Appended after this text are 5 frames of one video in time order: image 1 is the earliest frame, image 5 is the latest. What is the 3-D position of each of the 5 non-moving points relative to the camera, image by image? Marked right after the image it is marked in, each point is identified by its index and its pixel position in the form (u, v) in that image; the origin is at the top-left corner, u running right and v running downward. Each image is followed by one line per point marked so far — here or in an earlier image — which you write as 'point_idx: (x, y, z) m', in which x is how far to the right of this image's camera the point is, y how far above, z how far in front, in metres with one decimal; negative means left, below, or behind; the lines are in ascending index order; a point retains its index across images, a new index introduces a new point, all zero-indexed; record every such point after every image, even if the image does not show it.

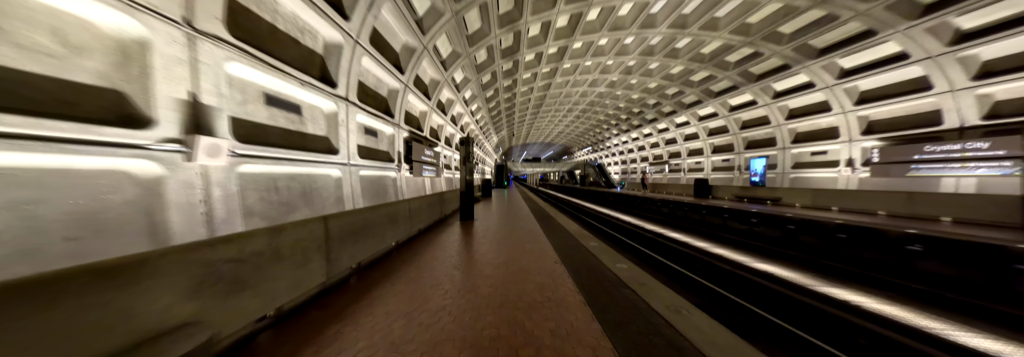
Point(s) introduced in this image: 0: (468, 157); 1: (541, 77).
0: (-1.4, +0.6, +5.5) m
1: (+1.8, +6.5, +11.7) m
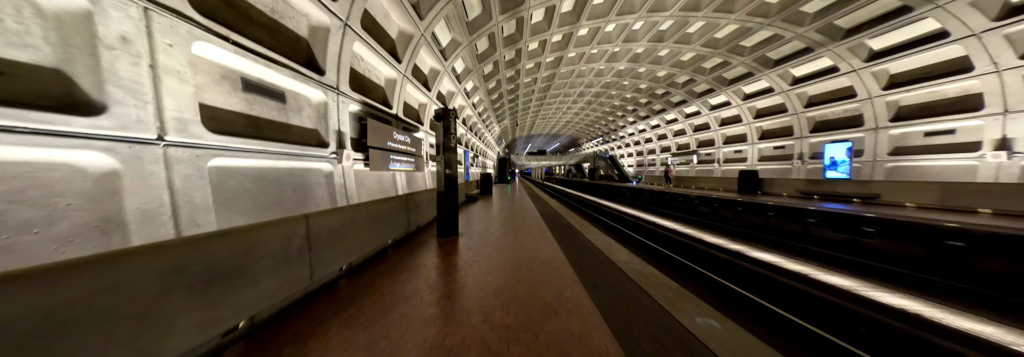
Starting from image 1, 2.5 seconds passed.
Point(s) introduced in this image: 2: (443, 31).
0: (-1.3, +0.7, +3.7) m
1: (+2.0, +6.8, +9.6) m
2: (-2.3, +4.9, +6.0) m
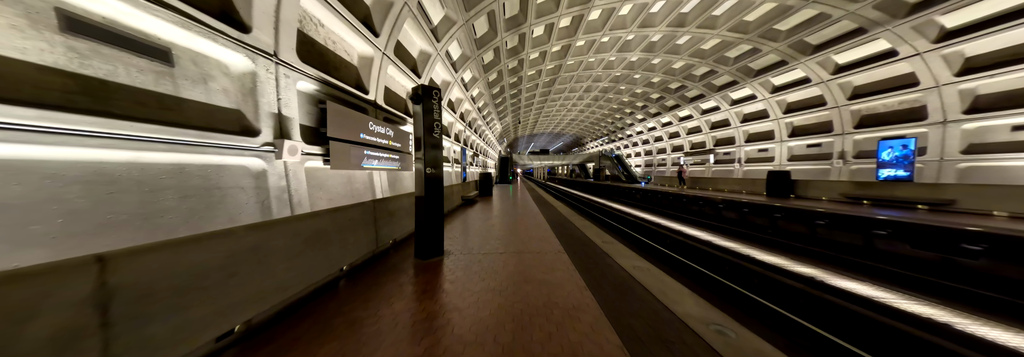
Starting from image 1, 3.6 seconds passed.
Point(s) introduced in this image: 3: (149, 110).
0: (-1.3, +0.7, +2.8) m
1: (+2.1, +6.8, +8.6) m
2: (-2.2, +4.9, +5.1) m
3: (-3.1, +0.6, +1.6) m
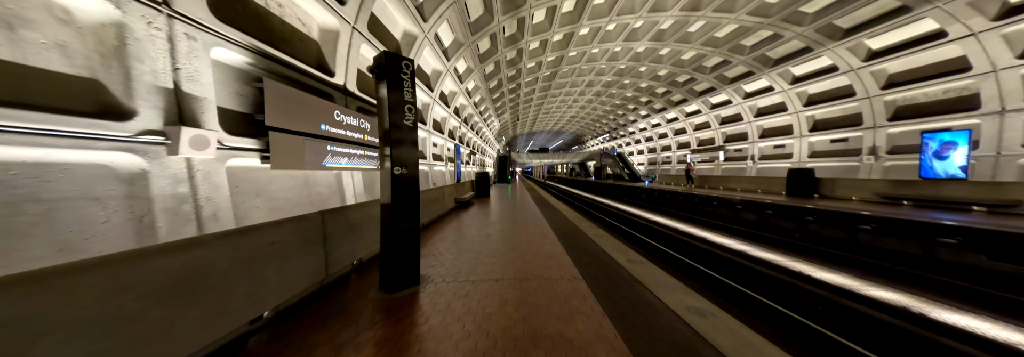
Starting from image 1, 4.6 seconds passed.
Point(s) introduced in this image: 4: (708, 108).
0: (-1.3, +0.7, +2.1) m
1: (+2.1, +6.8, +7.9) m
2: (-2.3, +4.9, +4.3) m
3: (-3.2, +0.6, +0.8) m
4: (+18.1, +6.5, +16.7) m
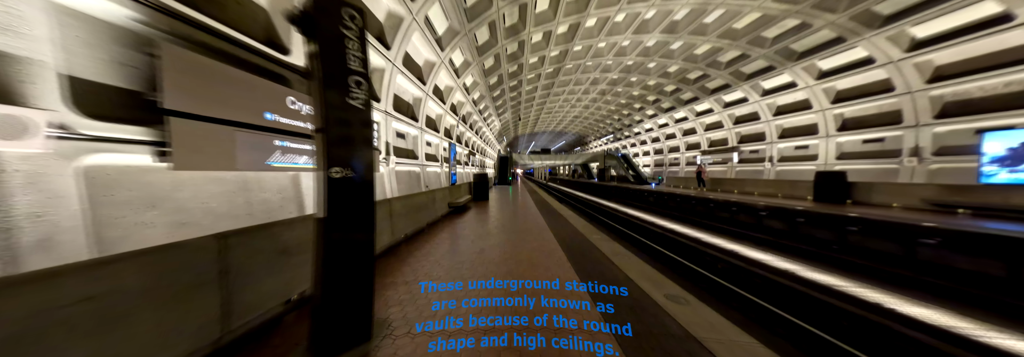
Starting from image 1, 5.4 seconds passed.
0: (-1.3, +0.6, +1.4) m
1: (+2.1, +6.7, +7.3) m
2: (-2.3, +4.8, +3.7) m
3: (-3.2, +0.5, +0.2) m
4: (+18.2, +6.3, +16.0) m
